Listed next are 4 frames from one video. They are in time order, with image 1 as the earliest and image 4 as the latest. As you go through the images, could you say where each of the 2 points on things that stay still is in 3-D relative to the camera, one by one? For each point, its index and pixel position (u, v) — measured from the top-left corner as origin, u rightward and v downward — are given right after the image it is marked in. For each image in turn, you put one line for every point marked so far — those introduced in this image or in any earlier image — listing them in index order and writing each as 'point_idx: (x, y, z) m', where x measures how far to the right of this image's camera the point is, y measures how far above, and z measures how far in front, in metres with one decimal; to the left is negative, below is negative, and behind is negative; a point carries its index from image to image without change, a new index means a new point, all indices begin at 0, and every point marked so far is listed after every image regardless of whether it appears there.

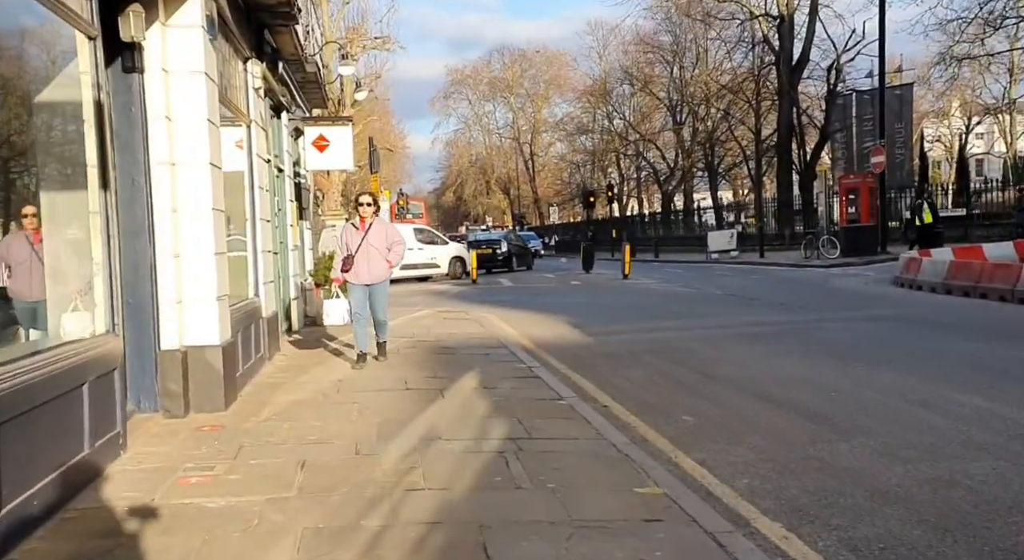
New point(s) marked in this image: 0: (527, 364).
0: (+0.2, -1.0, +10.7) m
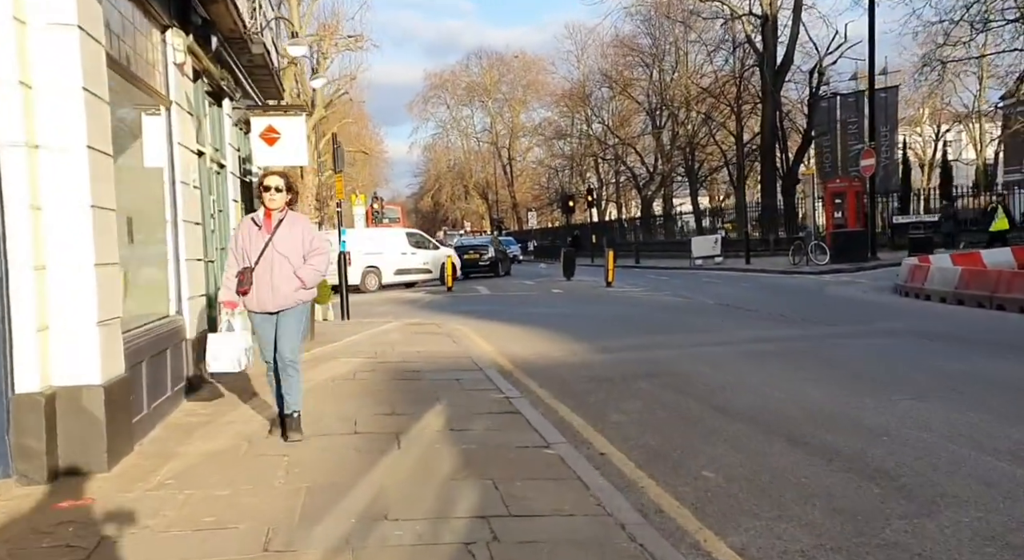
0: (-0.1, -1.1, +9.0) m
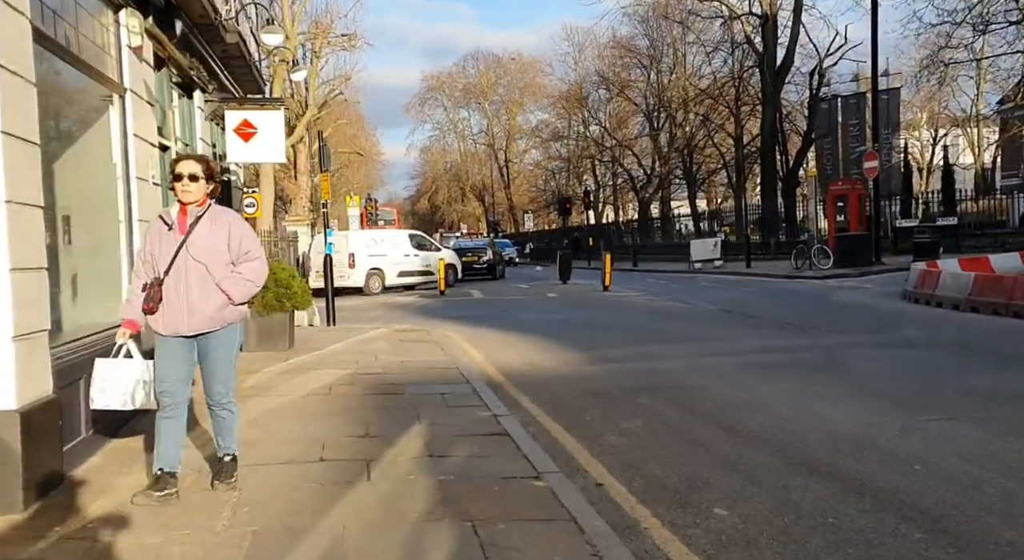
0: (-0.2, -1.2, +8.3) m
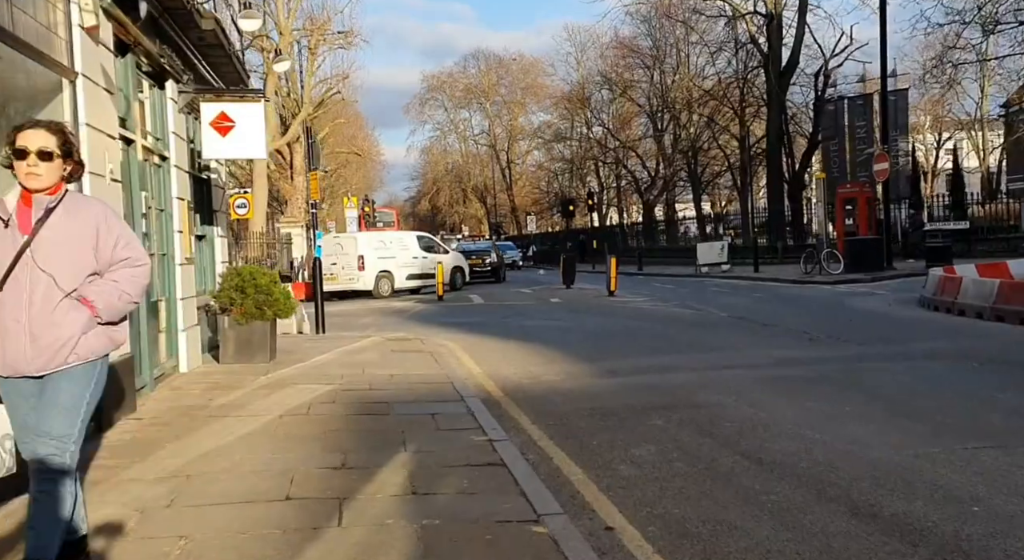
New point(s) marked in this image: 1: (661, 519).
0: (-0.2, -1.2, +7.4) m
1: (+0.8, -1.3, +5.1) m
